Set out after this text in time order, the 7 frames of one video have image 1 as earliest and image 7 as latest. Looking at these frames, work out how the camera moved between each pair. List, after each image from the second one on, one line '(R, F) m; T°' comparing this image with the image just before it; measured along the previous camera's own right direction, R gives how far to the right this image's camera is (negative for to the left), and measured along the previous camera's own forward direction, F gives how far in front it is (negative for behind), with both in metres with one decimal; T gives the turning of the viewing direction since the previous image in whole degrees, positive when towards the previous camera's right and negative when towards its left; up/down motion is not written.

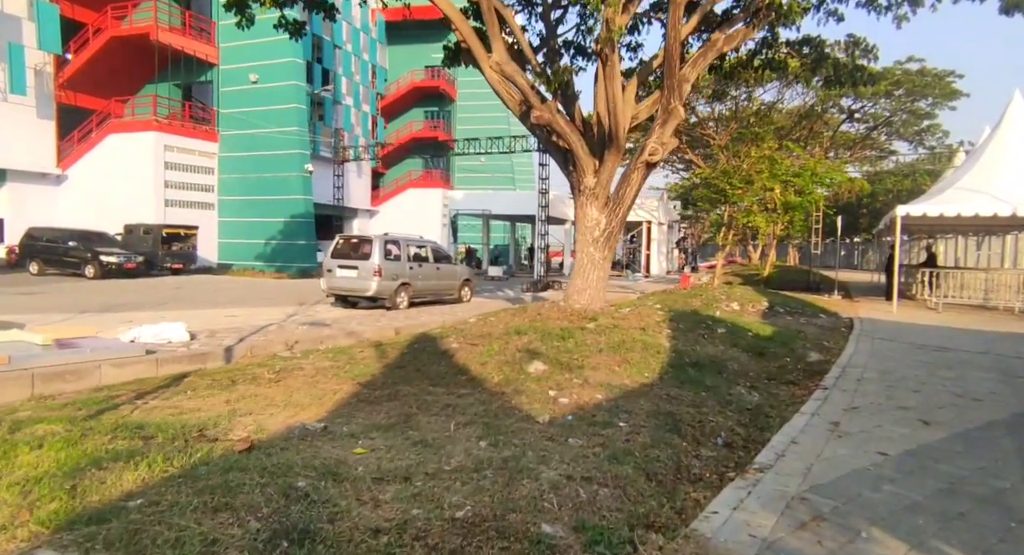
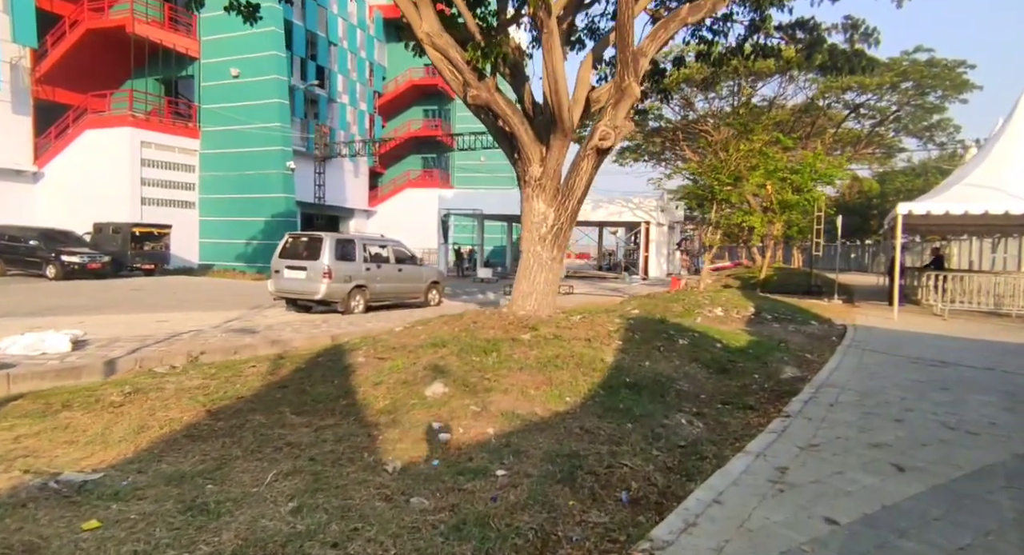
(+0.9, +1.1) m; -1°
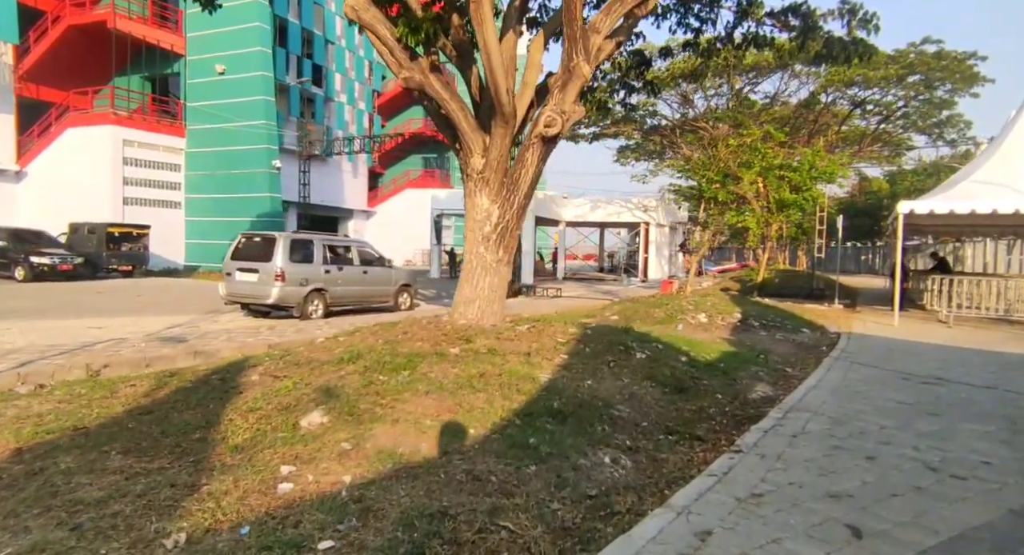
(+0.8, +0.9) m; -1°
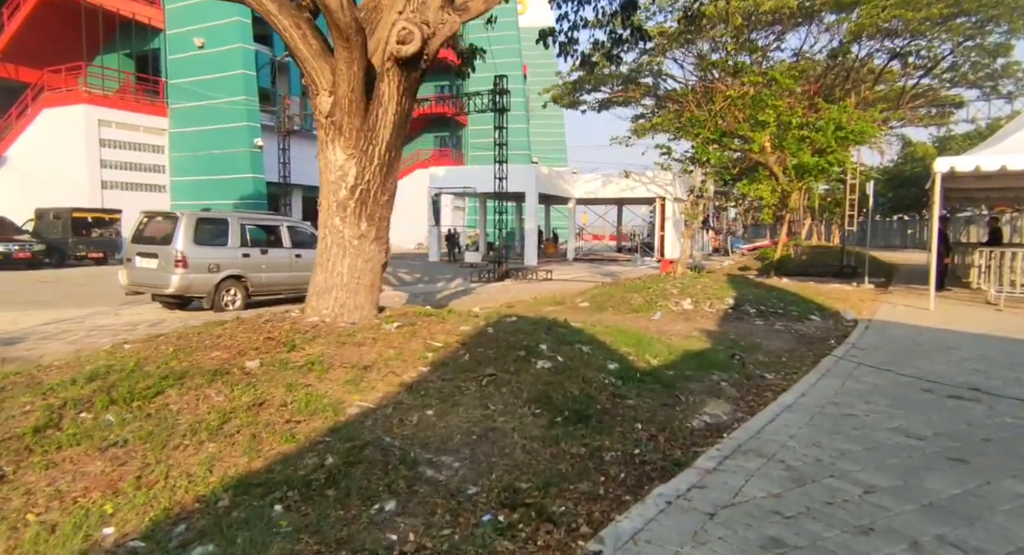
(+1.5, +2.0) m; -3°
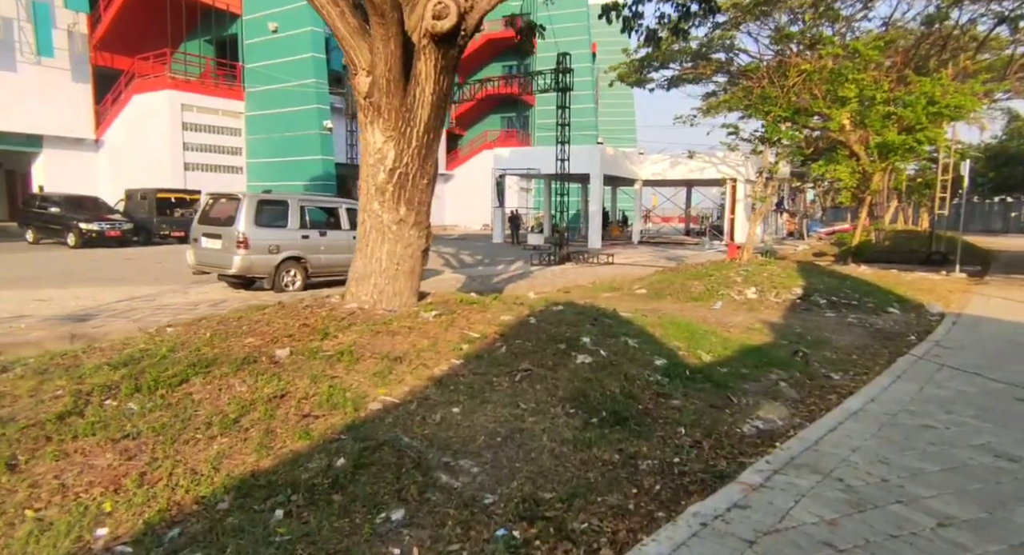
(+0.2, +0.3) m; -6°
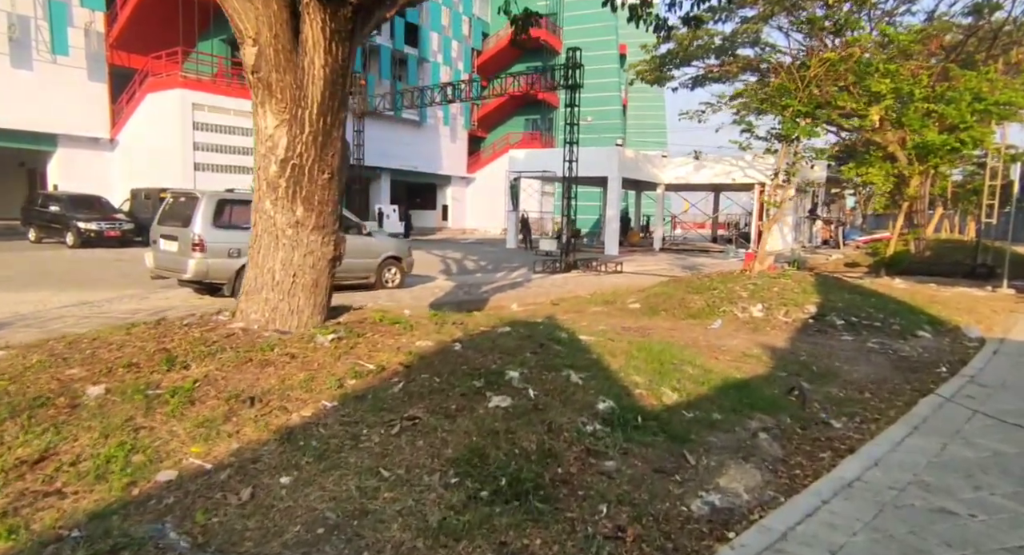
(+0.8, +1.0) m; -3°
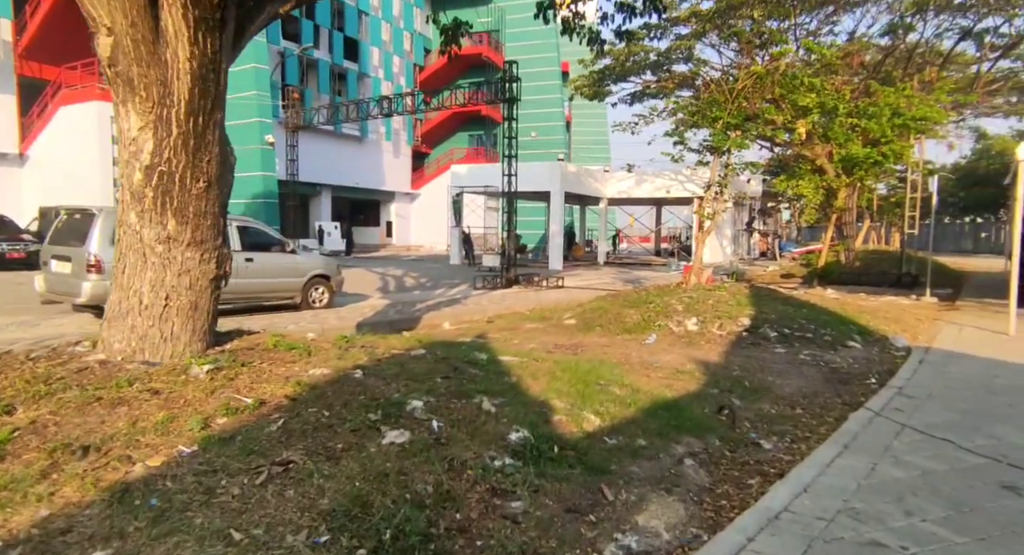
(+0.3, +0.4) m; +5°
